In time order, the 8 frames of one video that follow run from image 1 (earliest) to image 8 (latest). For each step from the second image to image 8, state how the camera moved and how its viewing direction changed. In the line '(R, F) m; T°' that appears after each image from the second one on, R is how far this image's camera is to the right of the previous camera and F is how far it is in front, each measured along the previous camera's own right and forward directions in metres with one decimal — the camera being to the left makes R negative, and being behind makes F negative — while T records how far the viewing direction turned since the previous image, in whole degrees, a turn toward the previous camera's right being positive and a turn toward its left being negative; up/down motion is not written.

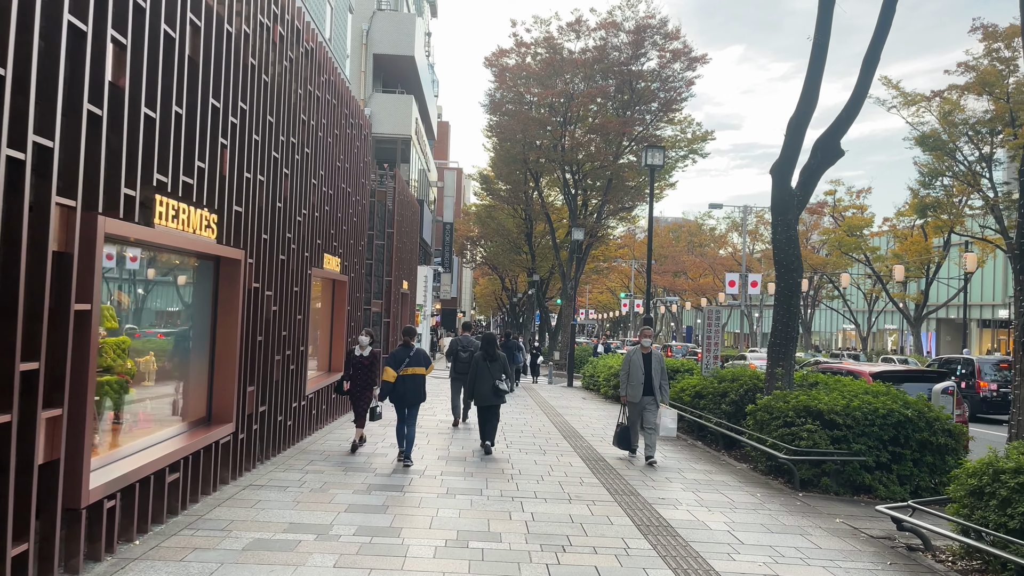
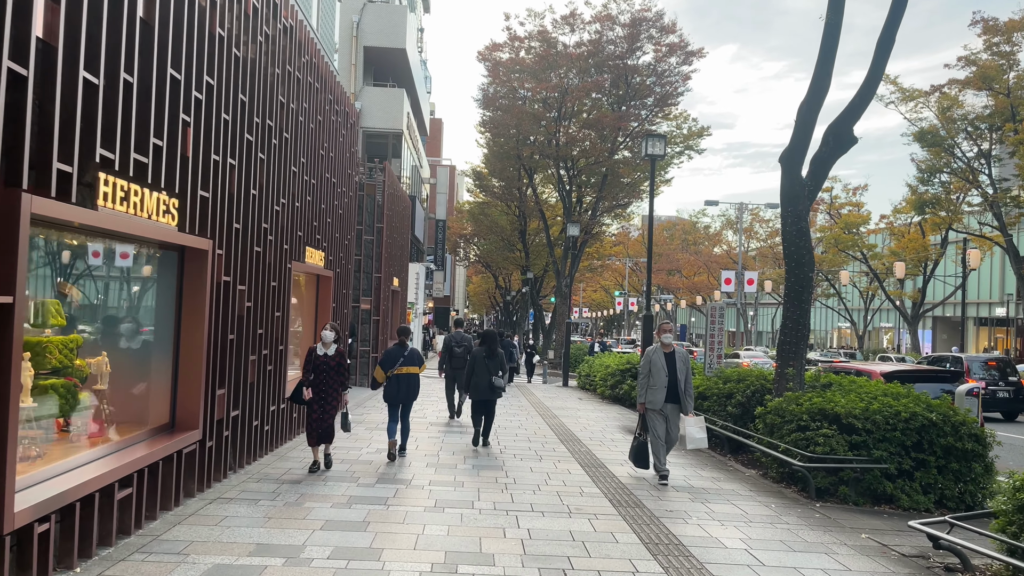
(0.0, +0.7) m; 0°
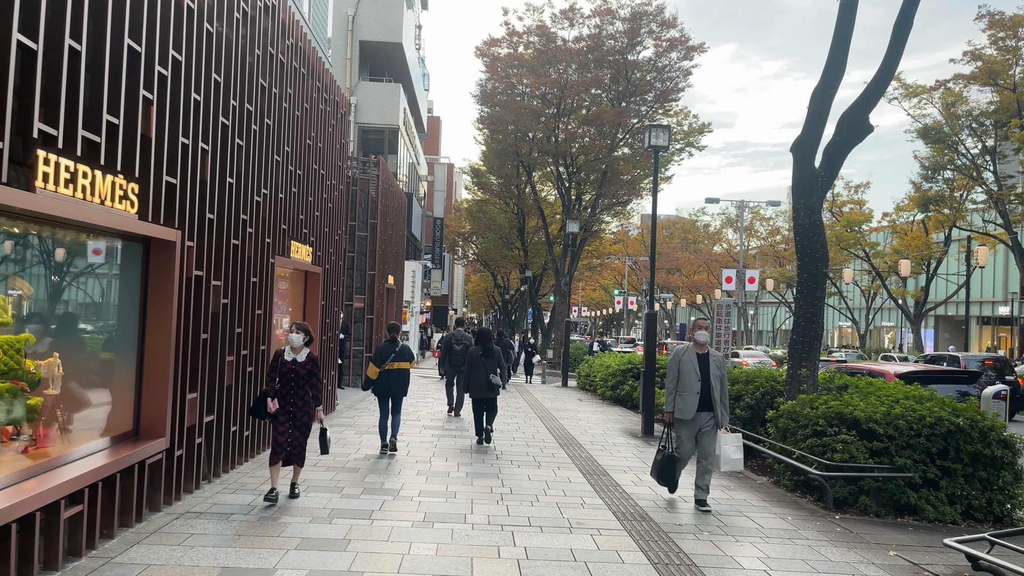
(0.0, +0.6) m; 0°
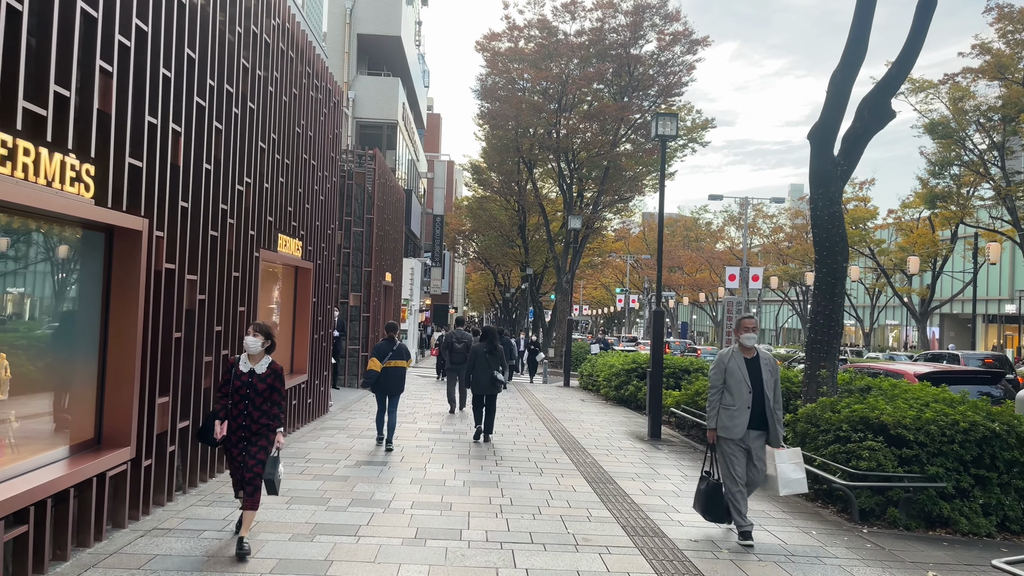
(0.0, +0.6) m; 0°
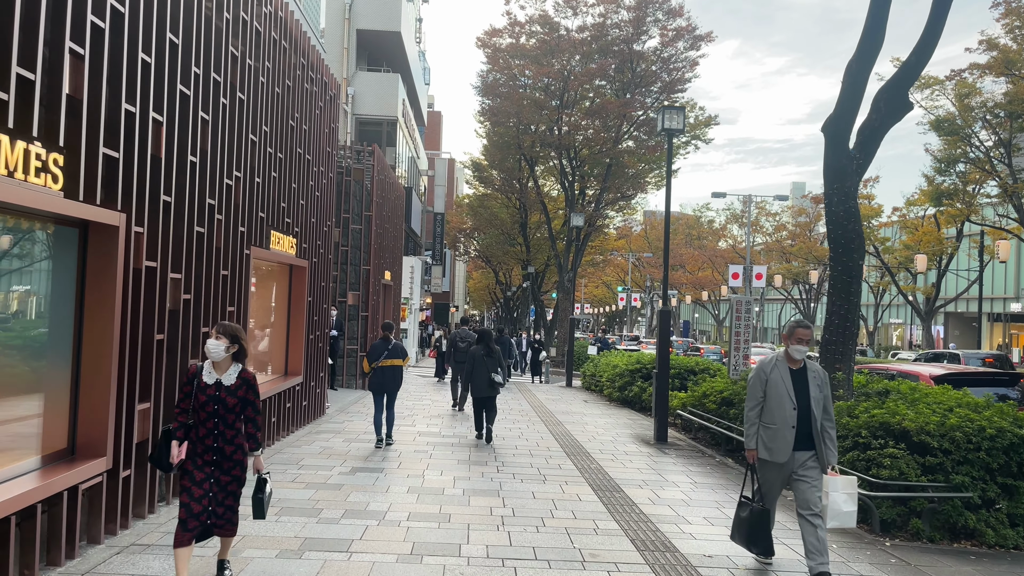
(0.0, +0.4) m; 0°
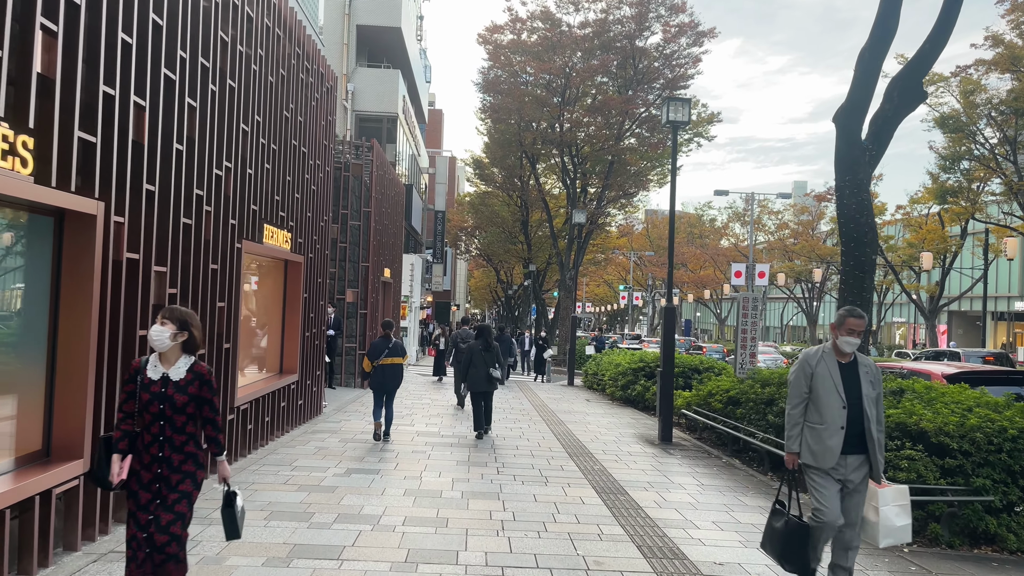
(0.0, +0.3) m; 0°
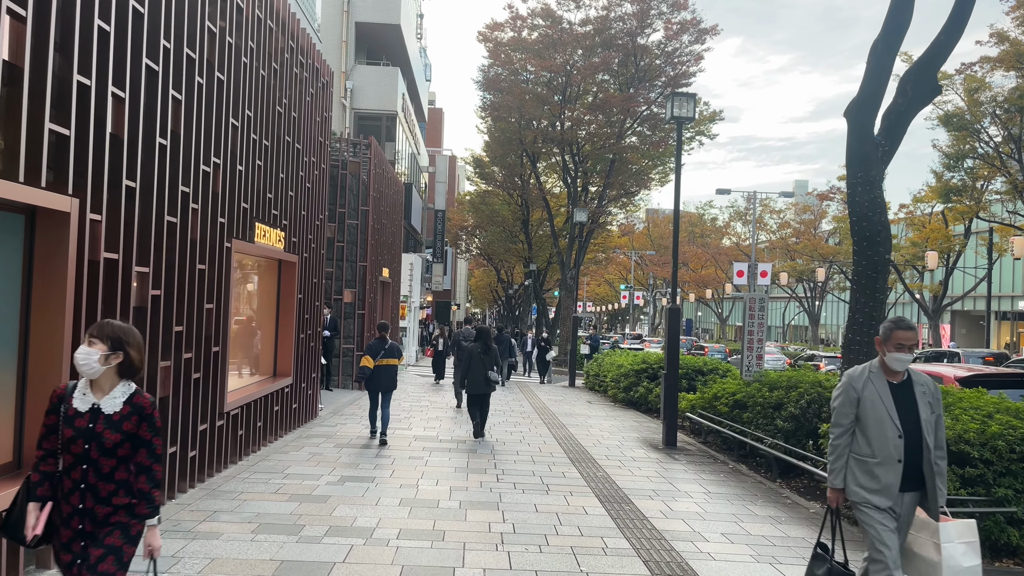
(0.0, +0.3) m; 0°
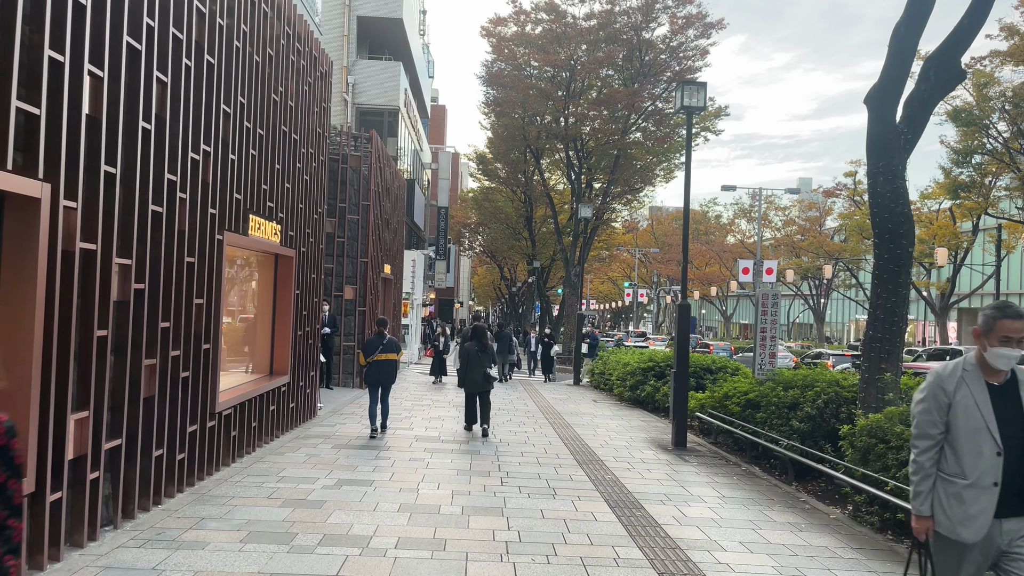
(0.0, +0.4) m; 0°
